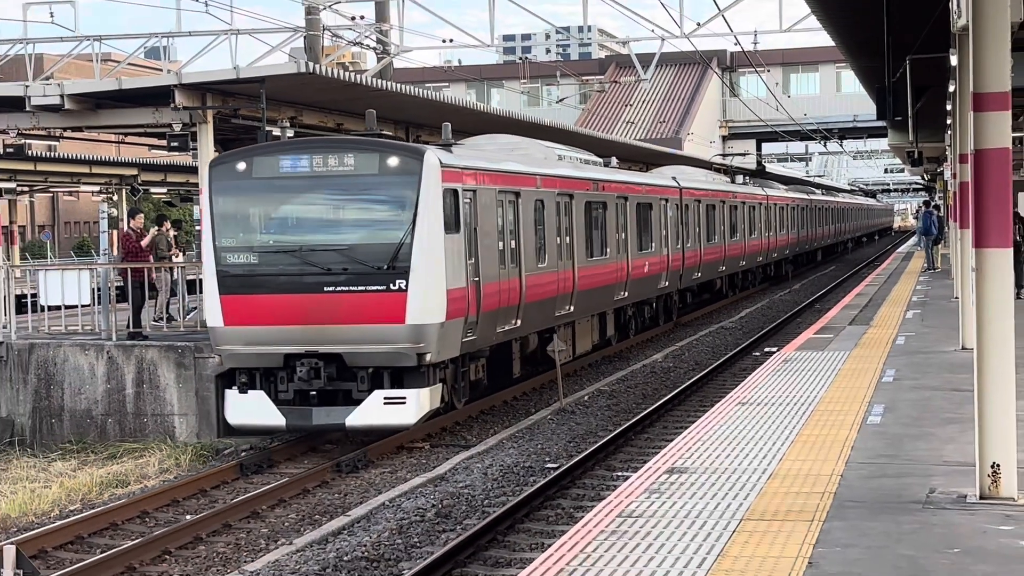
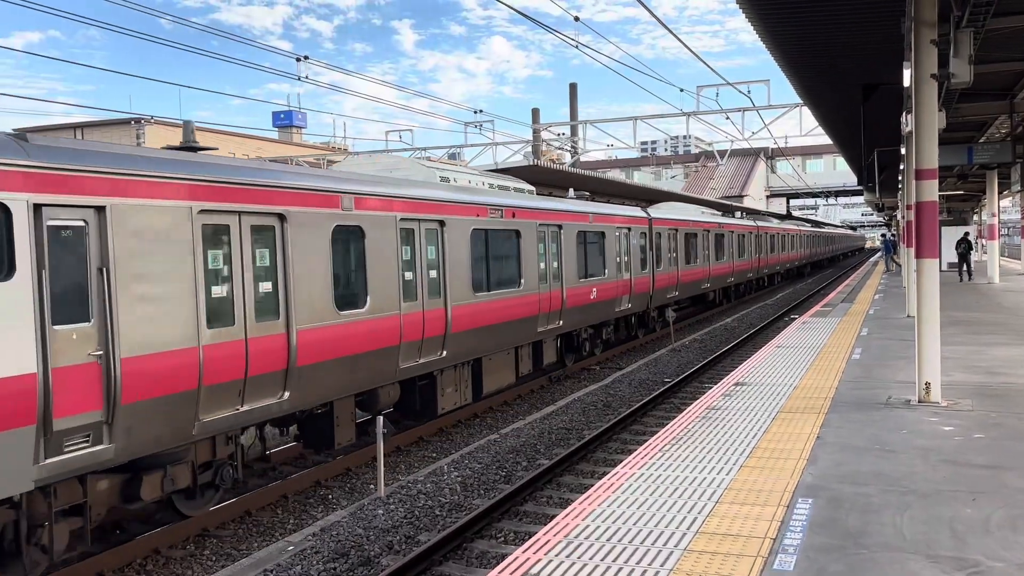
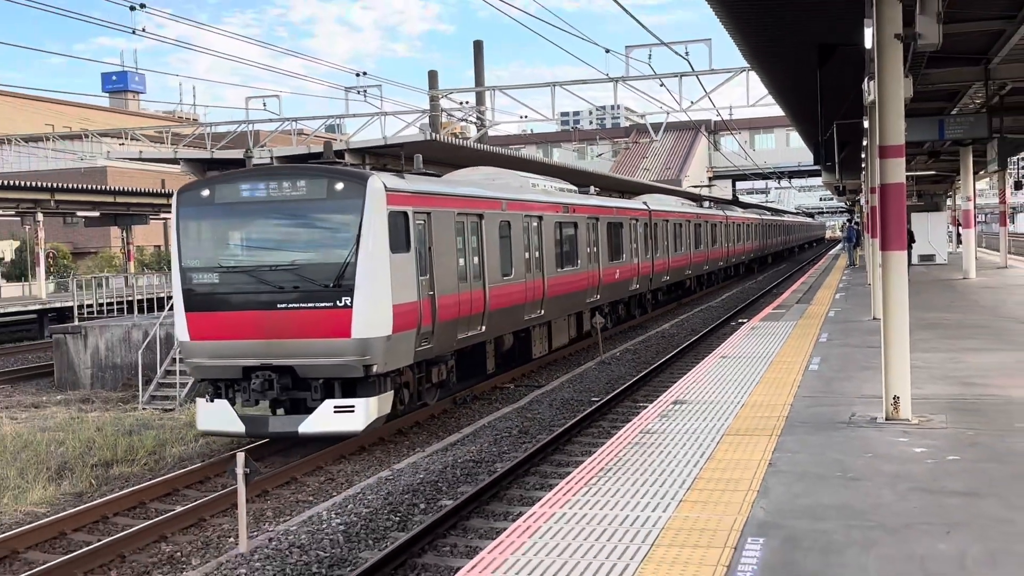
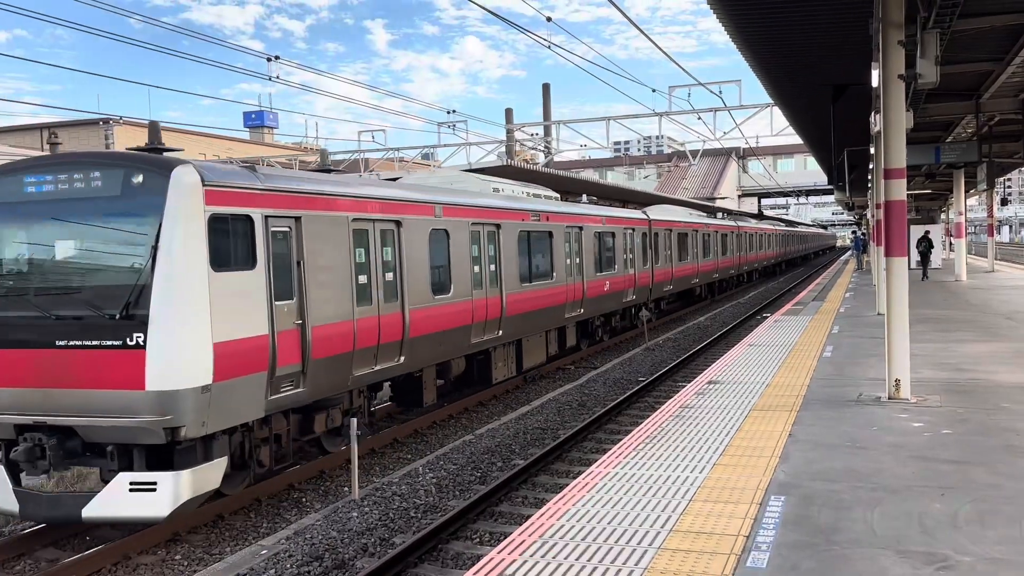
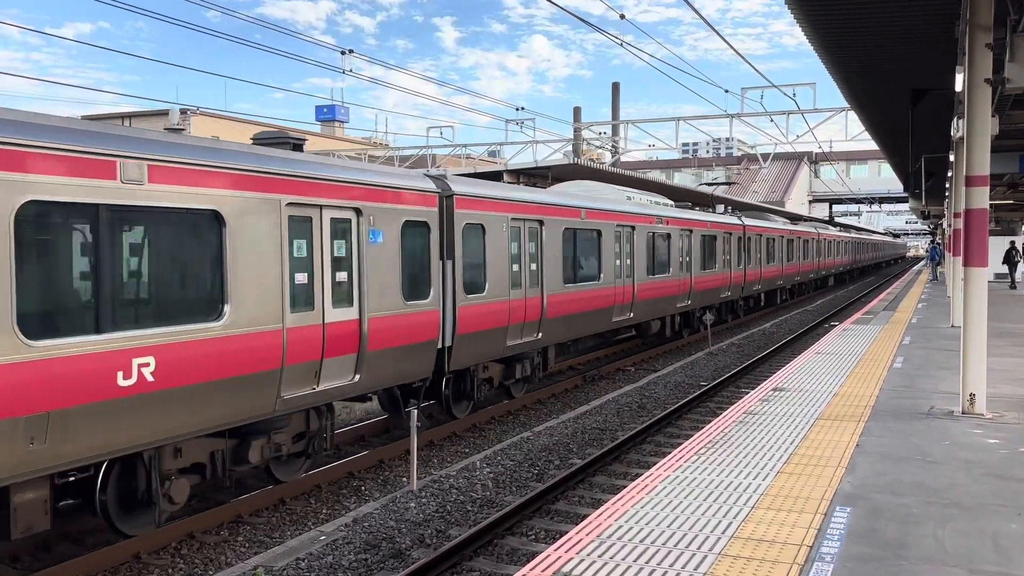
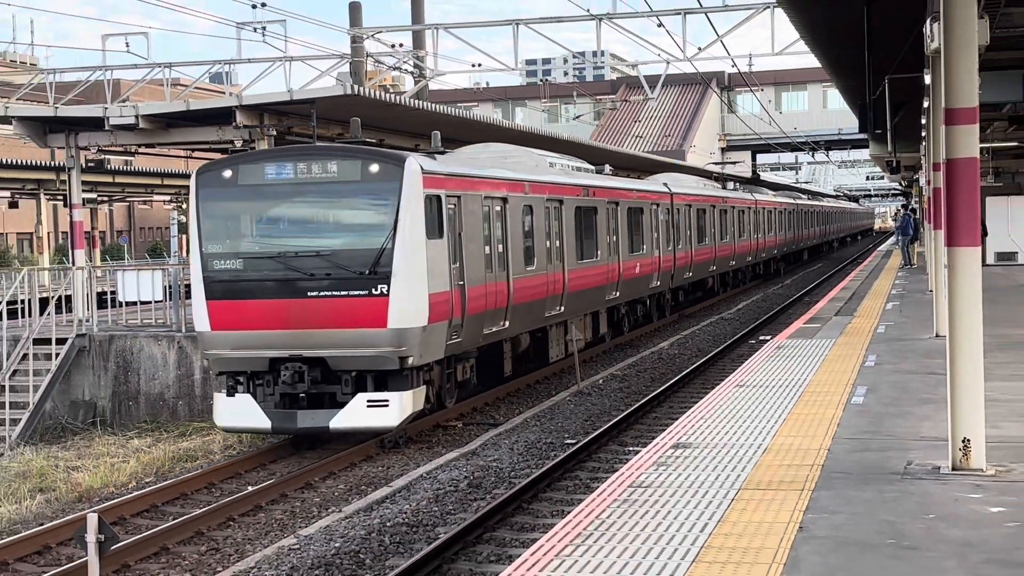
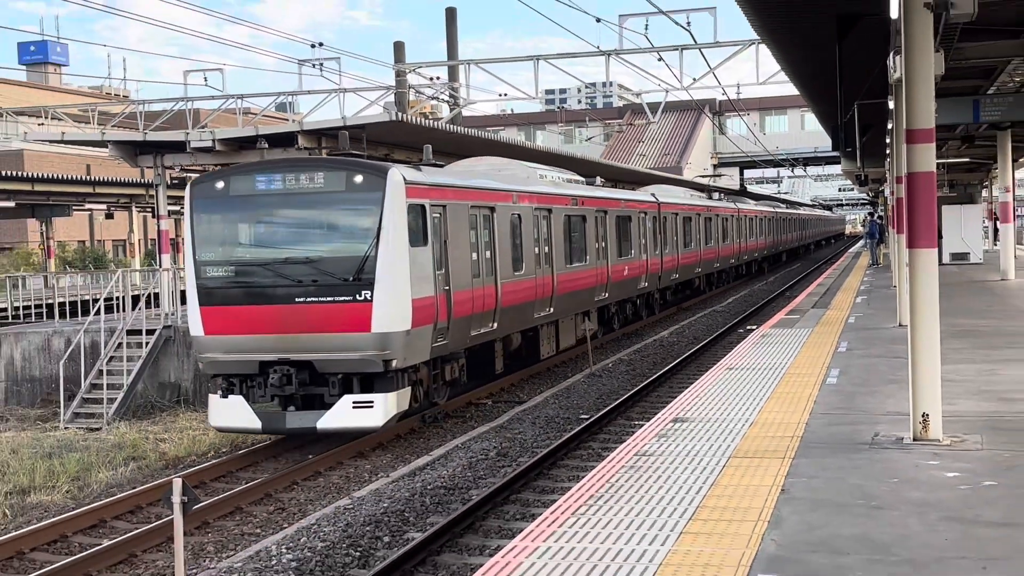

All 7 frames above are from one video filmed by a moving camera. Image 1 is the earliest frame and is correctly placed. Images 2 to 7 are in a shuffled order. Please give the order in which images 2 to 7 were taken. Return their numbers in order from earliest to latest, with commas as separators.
6, 7, 3, 4, 2, 5
